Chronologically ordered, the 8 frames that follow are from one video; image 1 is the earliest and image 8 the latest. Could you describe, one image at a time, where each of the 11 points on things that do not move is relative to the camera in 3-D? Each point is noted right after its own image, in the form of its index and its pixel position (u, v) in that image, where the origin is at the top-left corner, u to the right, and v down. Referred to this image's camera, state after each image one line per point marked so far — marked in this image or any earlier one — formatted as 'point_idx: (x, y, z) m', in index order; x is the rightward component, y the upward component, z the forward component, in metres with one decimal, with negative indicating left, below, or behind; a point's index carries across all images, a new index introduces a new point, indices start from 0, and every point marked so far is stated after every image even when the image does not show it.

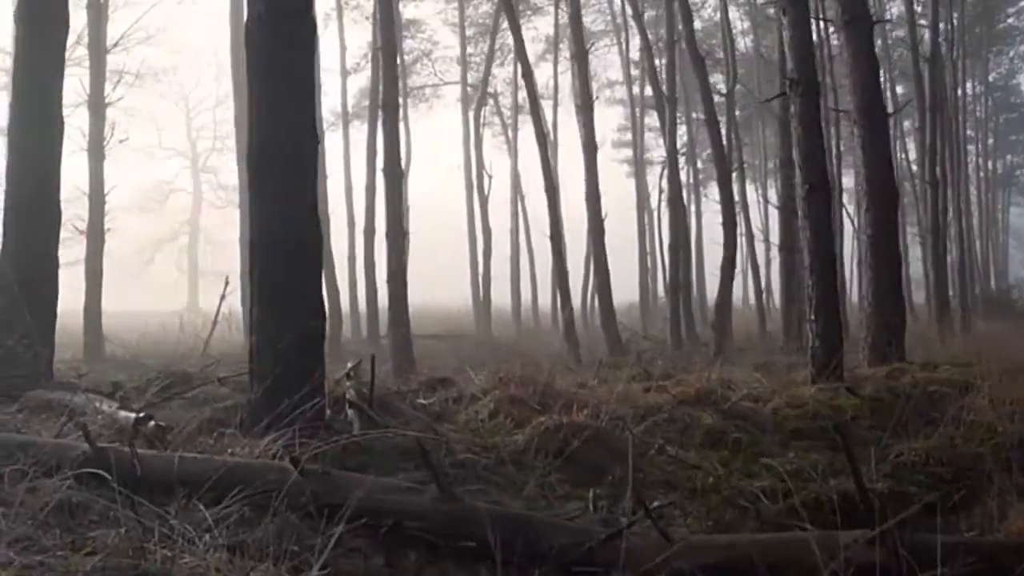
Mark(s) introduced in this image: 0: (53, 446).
0: (-2.4, -0.8, +5.0) m
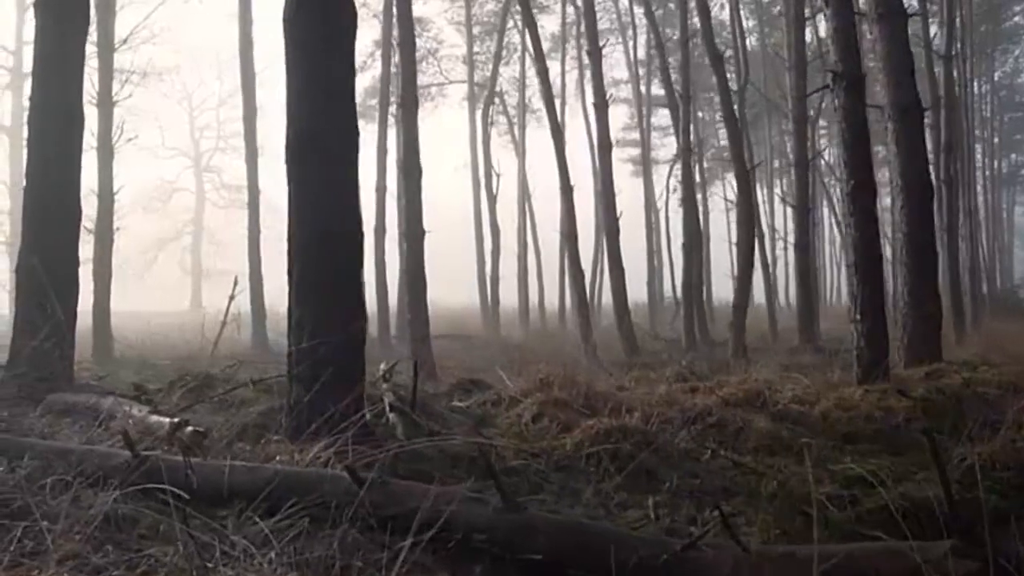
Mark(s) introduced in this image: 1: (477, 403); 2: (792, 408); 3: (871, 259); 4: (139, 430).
0: (-2.1, -0.8, +4.7) m
1: (-0.3, -1.0, +8.0) m
2: (+2.4, -1.0, +8.1) m
3: (+3.5, +0.3, +9.3) m
4: (-2.4, -0.9, +5.9) m
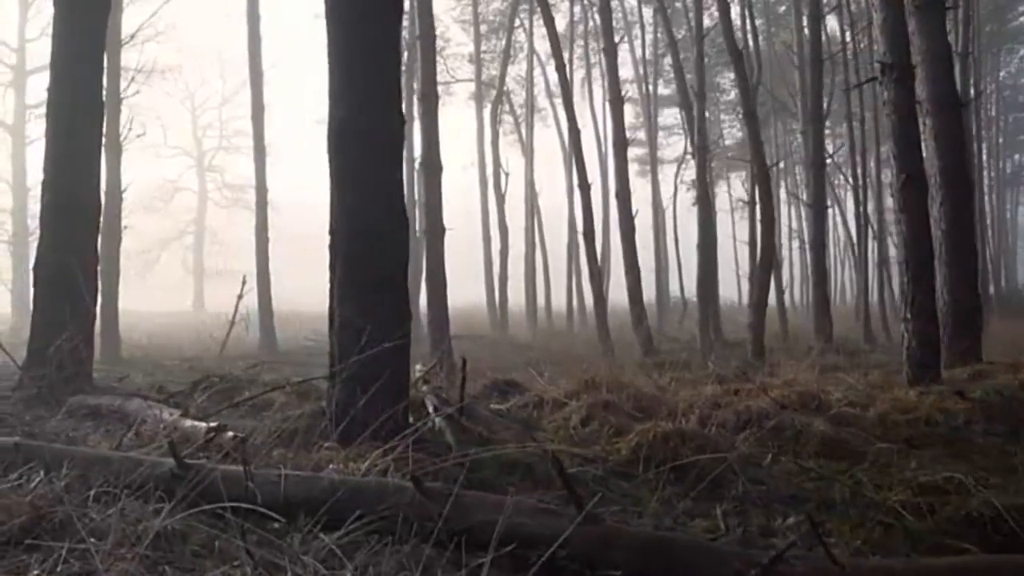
0: (-1.7, -0.8, +4.3) m
1: (+0.1, -0.9, +7.7) m
2: (+2.8, -1.0, +7.8) m
3: (+3.9, +0.3, +8.9) m
4: (-2.0, -0.9, +5.6) m
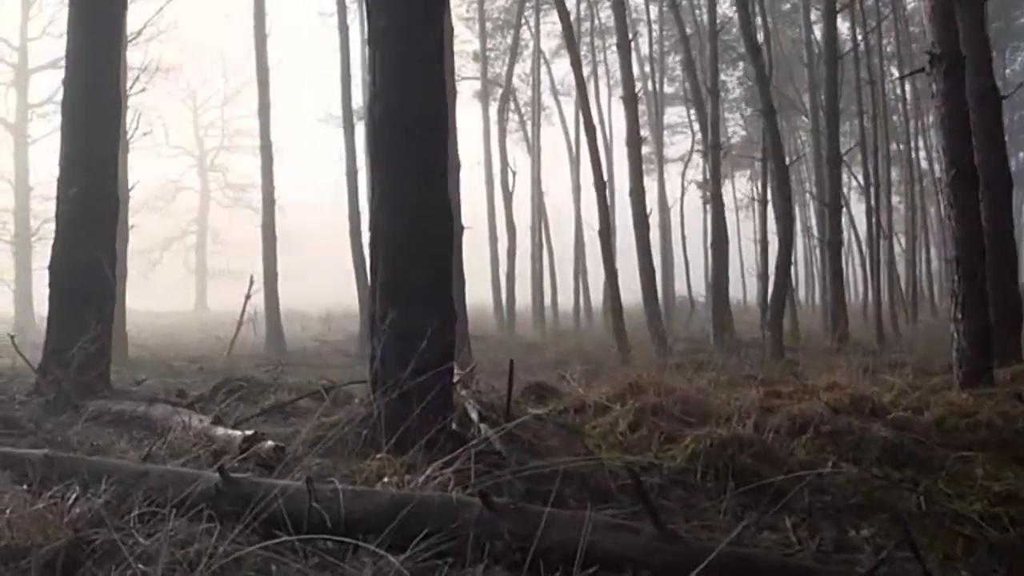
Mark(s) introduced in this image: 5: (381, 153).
0: (-1.4, -0.8, +4.0) m
1: (+0.4, -0.9, +7.3) m
2: (+3.1, -1.0, +7.4) m
3: (+4.2, +0.3, +8.6) m
4: (-1.7, -0.9, +5.2) m
5: (-0.8, +0.8, +5.7) m
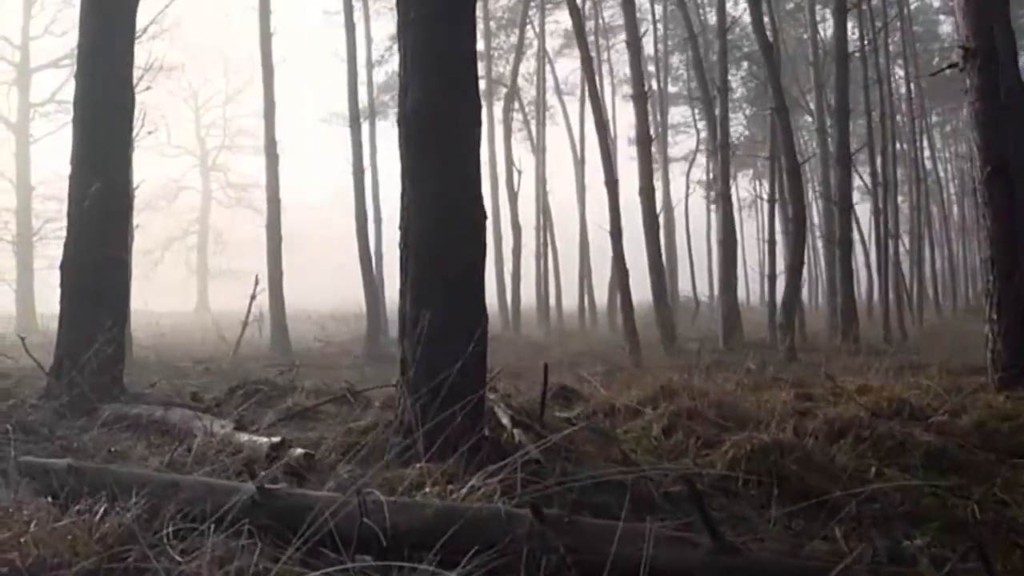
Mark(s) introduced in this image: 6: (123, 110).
0: (-1.2, -0.8, +3.8) m
1: (+0.6, -0.9, +7.1) m
2: (+3.3, -1.0, +7.2) m
3: (+4.4, +0.3, +8.4) m
4: (-1.5, -0.9, +5.0) m
5: (-0.6, +0.8, +5.4) m
6: (-3.5, +1.6, +8.4) m
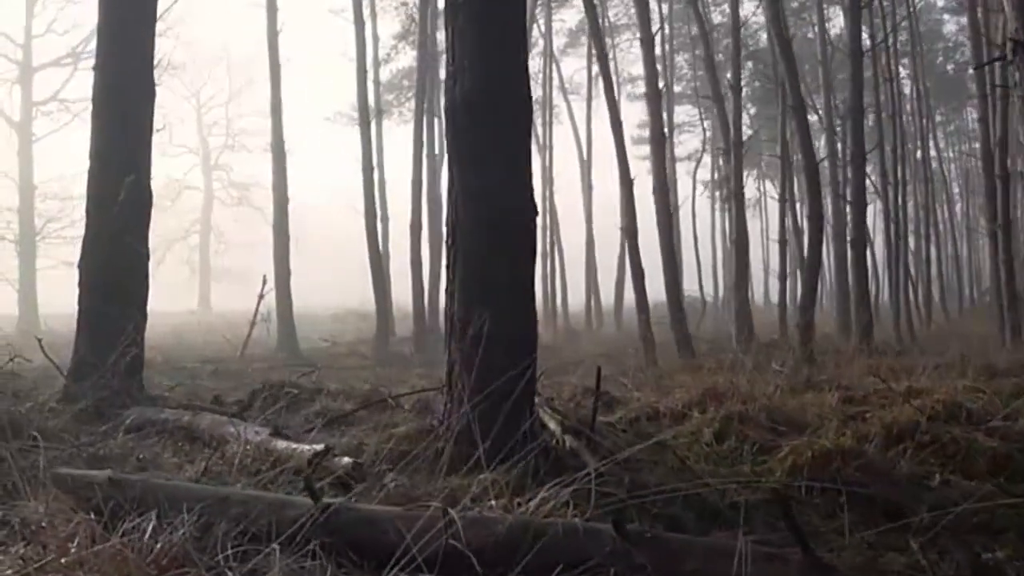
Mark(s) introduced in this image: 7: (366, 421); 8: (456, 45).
0: (-0.9, -0.8, +3.5) m
1: (+0.9, -0.9, +6.8) m
2: (+3.6, -1.0, +6.9) m
3: (+4.7, +0.3, +8.1) m
4: (-1.2, -0.9, +4.7) m
5: (-0.3, +0.8, +5.1) m
6: (-3.2, +1.6, +8.1) m
7: (-1.0, -0.9, +6.5) m
8: (-0.3, +1.4, +5.2) m
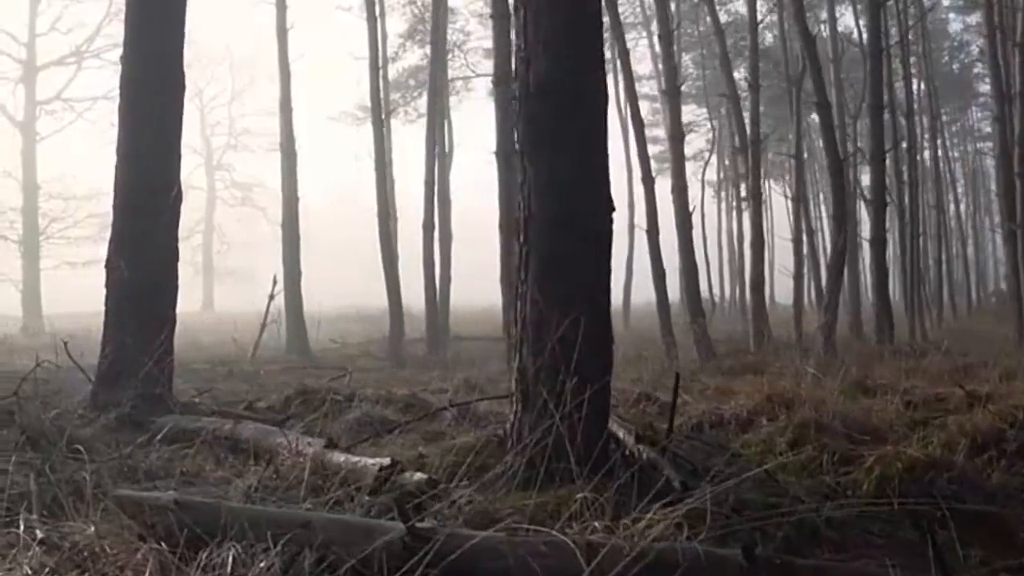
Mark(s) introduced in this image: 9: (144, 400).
0: (-0.5, -0.8, +3.1) m
1: (+1.2, -0.9, +6.4) m
2: (+4.0, -1.0, +6.6) m
3: (+5.1, +0.3, +7.7) m
4: (-0.8, -0.9, +4.4) m
5: (+0.1, +0.8, +4.8) m
6: (-2.8, +1.6, +7.7) m
7: (-0.6, -0.9, +6.2) m
8: (+0.1, +1.4, +4.9) m
9: (-2.6, -0.8, +6.6) m
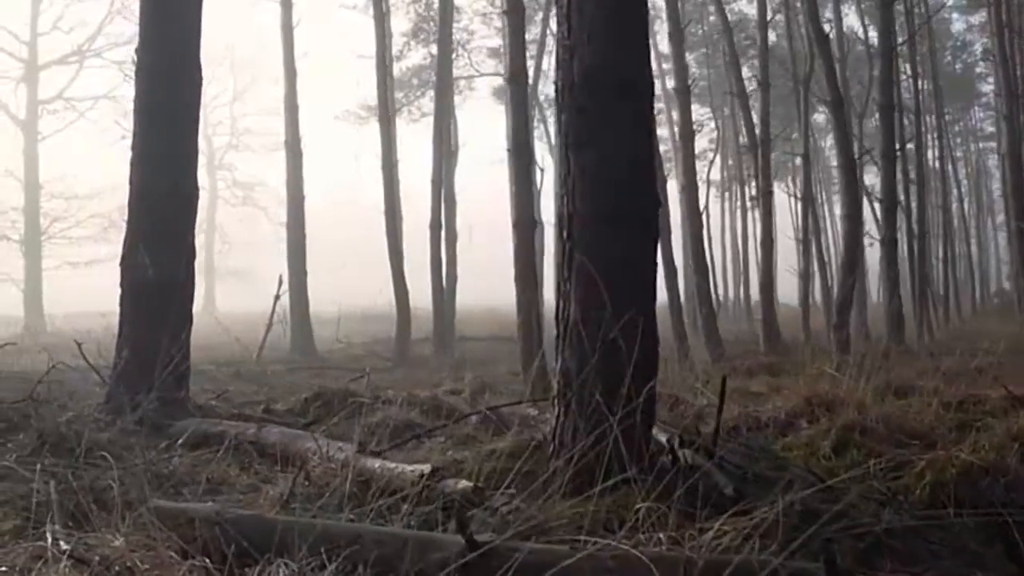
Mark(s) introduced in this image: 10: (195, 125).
0: (-0.3, -0.8, +2.9) m
1: (+1.5, -0.9, +6.2) m
2: (+4.2, -1.0, +6.4) m
3: (+5.3, +0.3, +7.5) m
4: (-0.6, -0.9, +4.2) m
5: (+0.3, +0.8, +4.6) m
6: (-2.6, +1.6, +7.5) m
7: (-0.4, -0.9, +6.0) m
8: (+0.3, +1.4, +4.7) m
9: (-2.4, -0.8, +6.4) m
10: (-2.6, +1.3, +7.6) m
